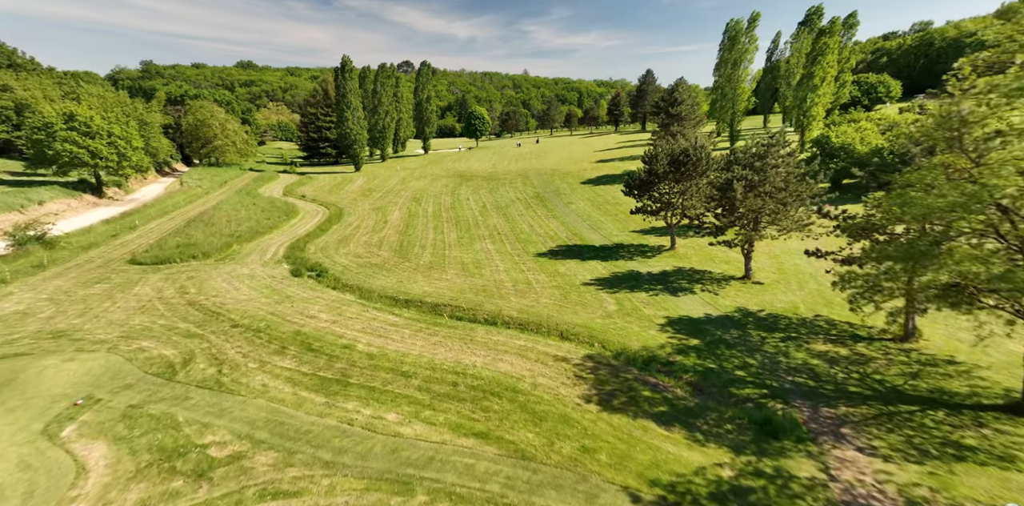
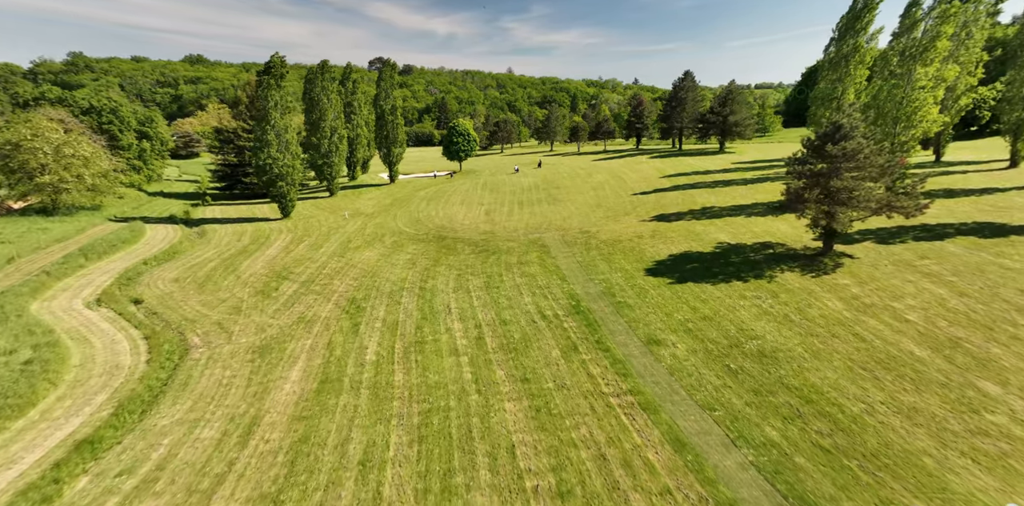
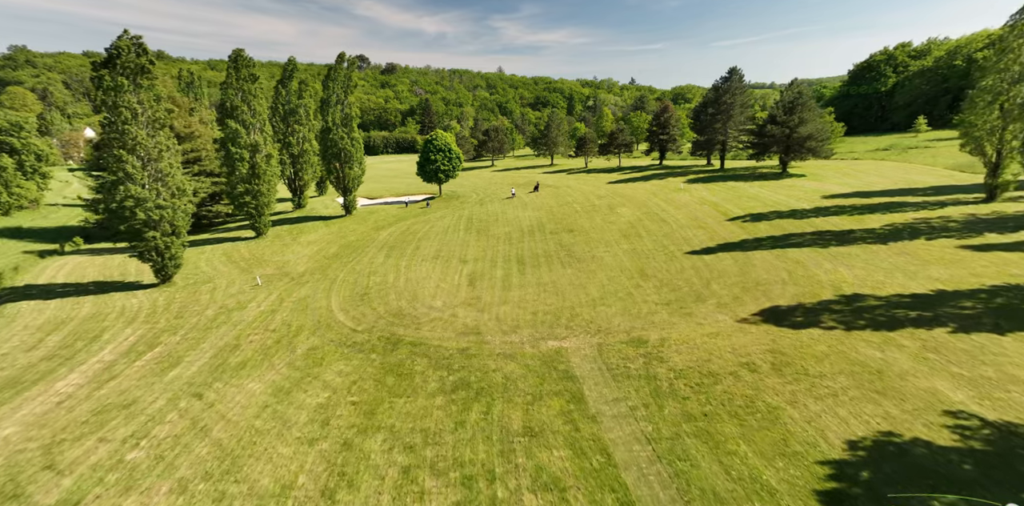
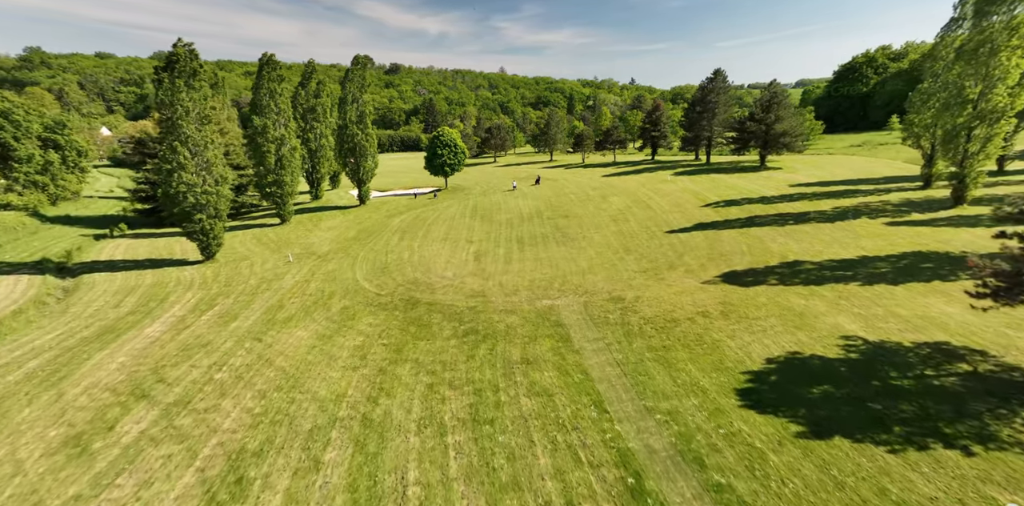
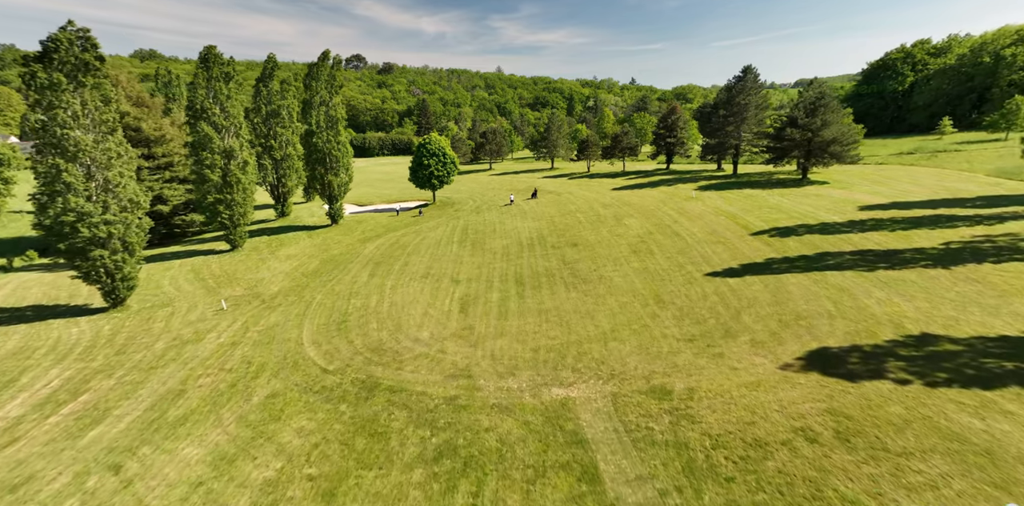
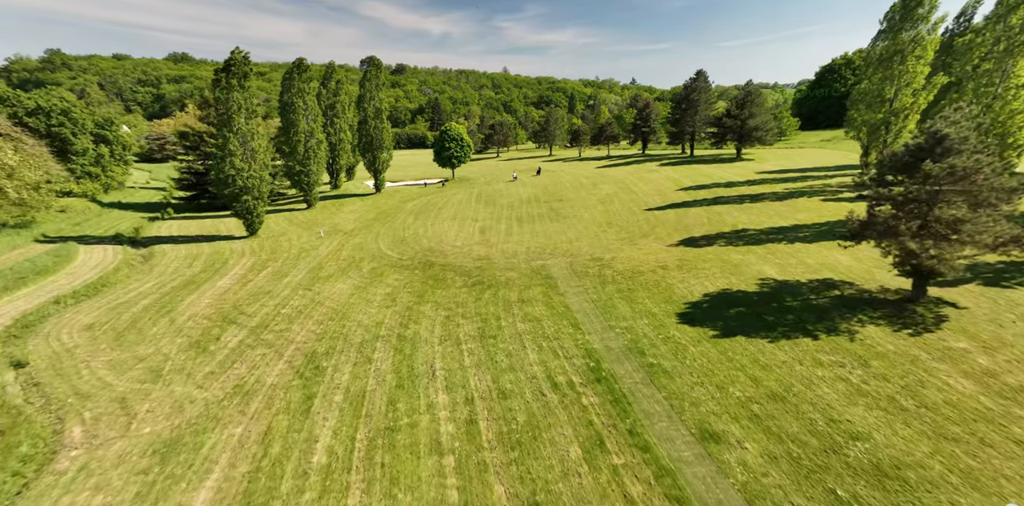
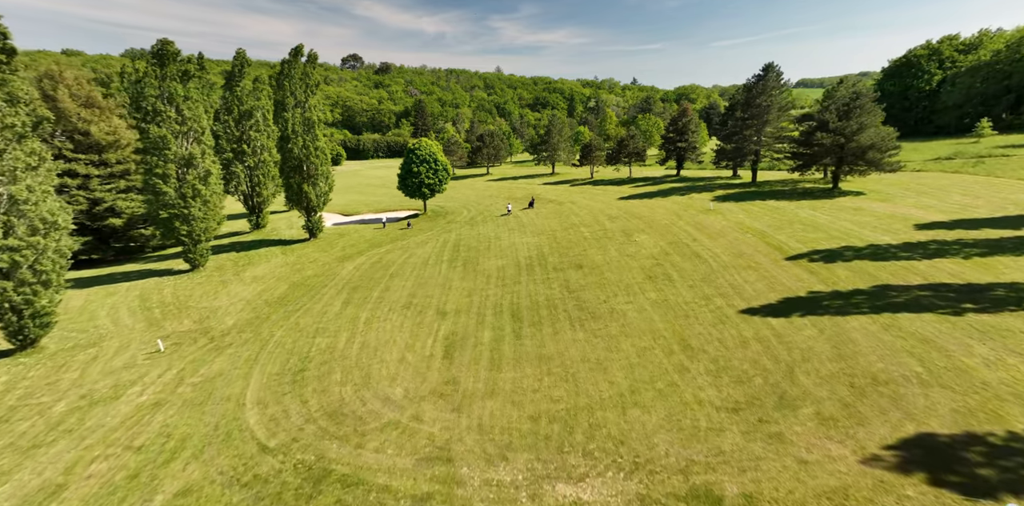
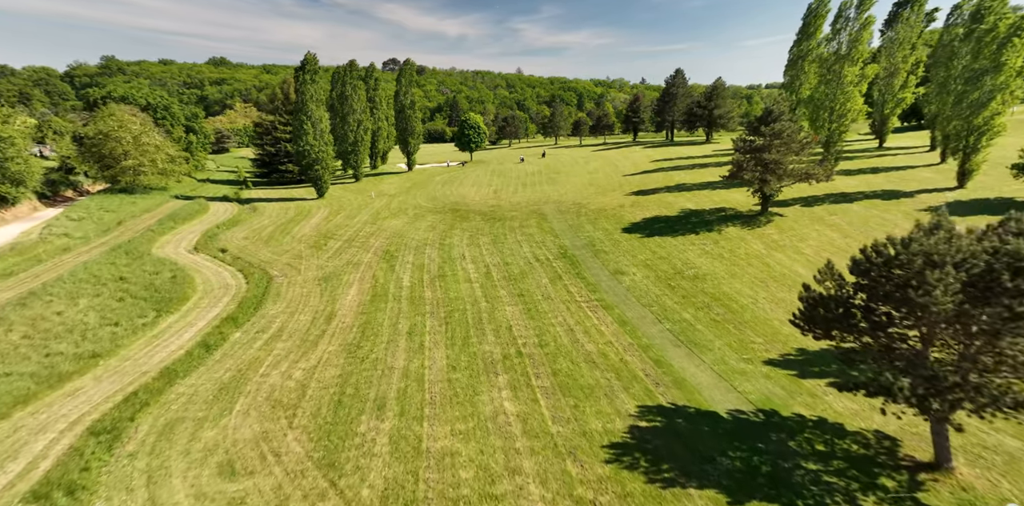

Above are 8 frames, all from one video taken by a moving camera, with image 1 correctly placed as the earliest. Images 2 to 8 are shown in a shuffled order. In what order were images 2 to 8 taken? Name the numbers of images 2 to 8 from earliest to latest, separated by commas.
8, 2, 6, 4, 3, 5, 7
